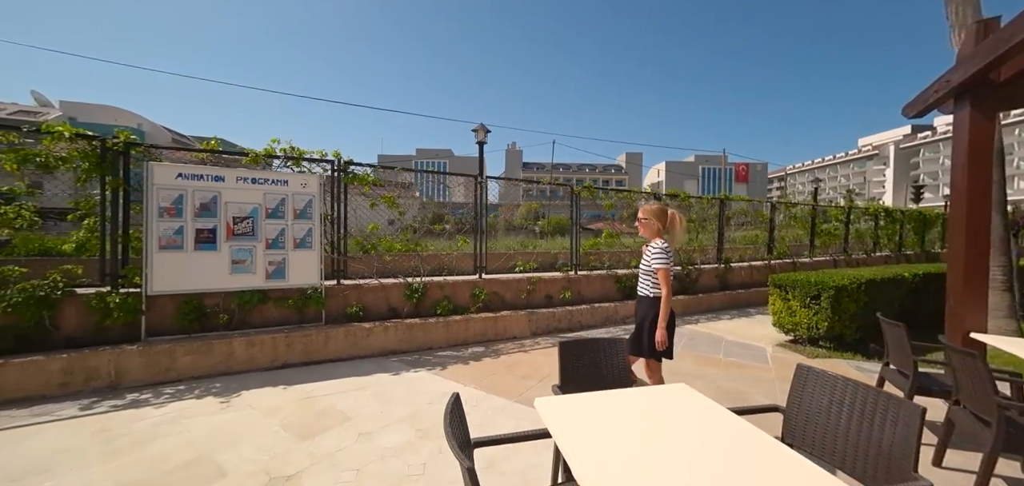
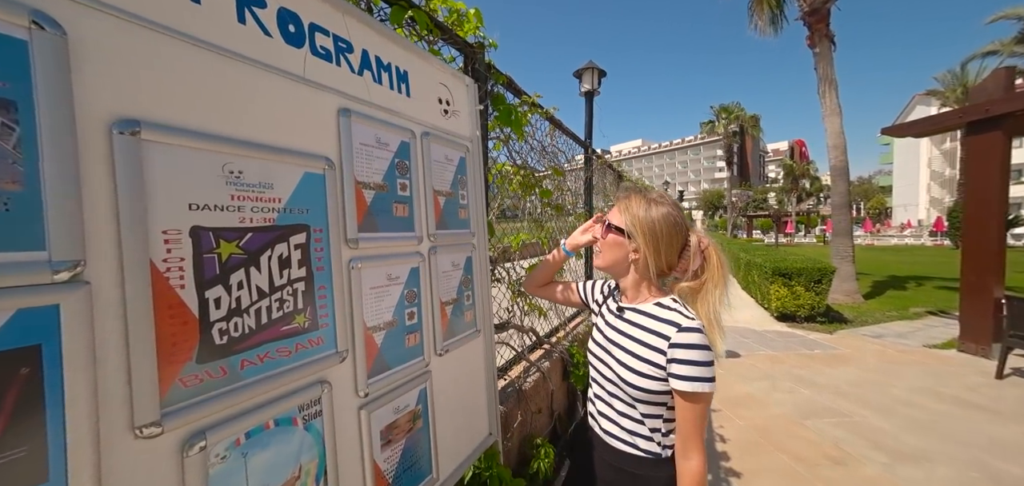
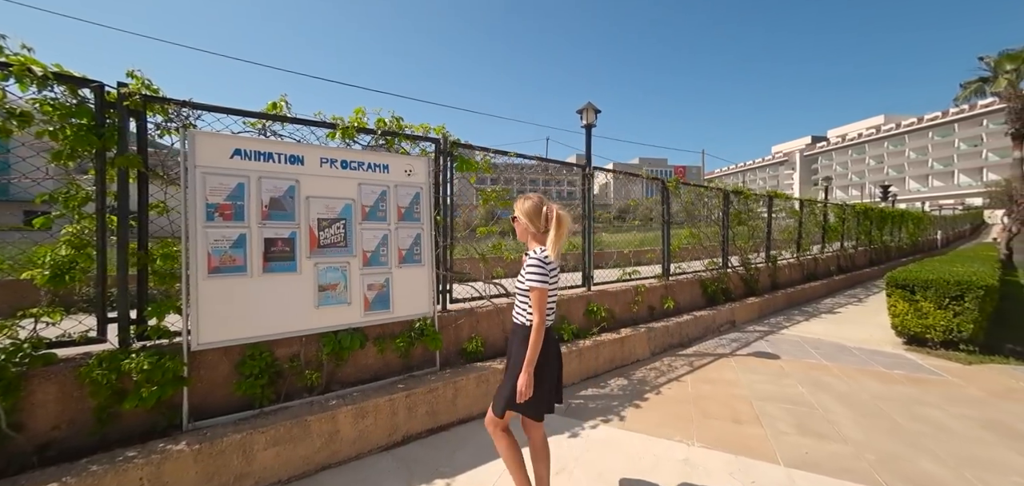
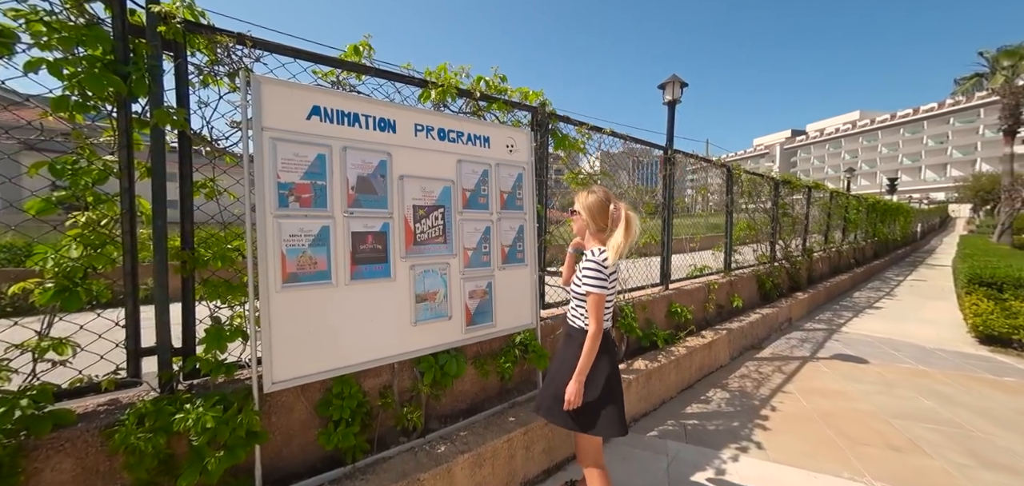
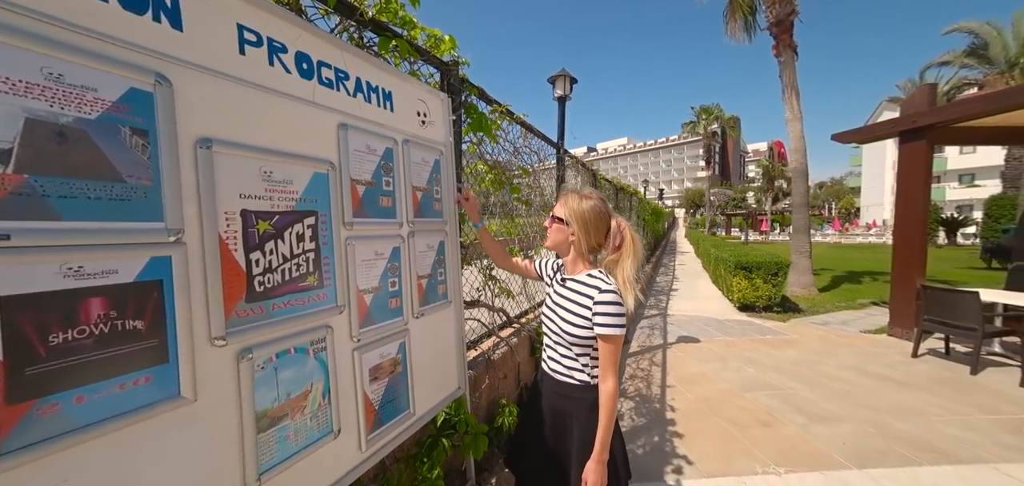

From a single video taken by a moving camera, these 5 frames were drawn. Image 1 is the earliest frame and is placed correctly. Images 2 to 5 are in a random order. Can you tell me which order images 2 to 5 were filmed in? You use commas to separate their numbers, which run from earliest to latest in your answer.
3, 4, 5, 2
